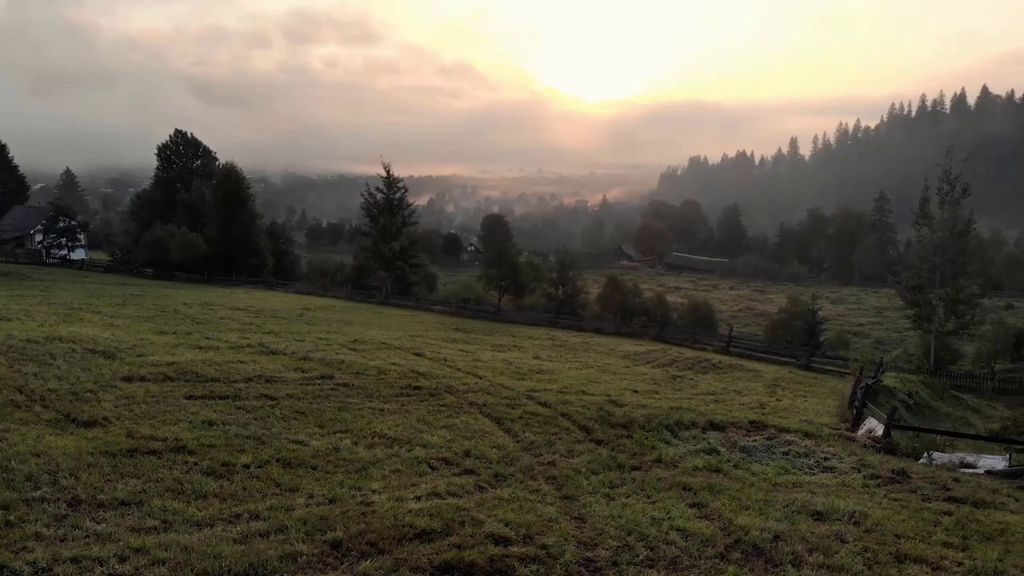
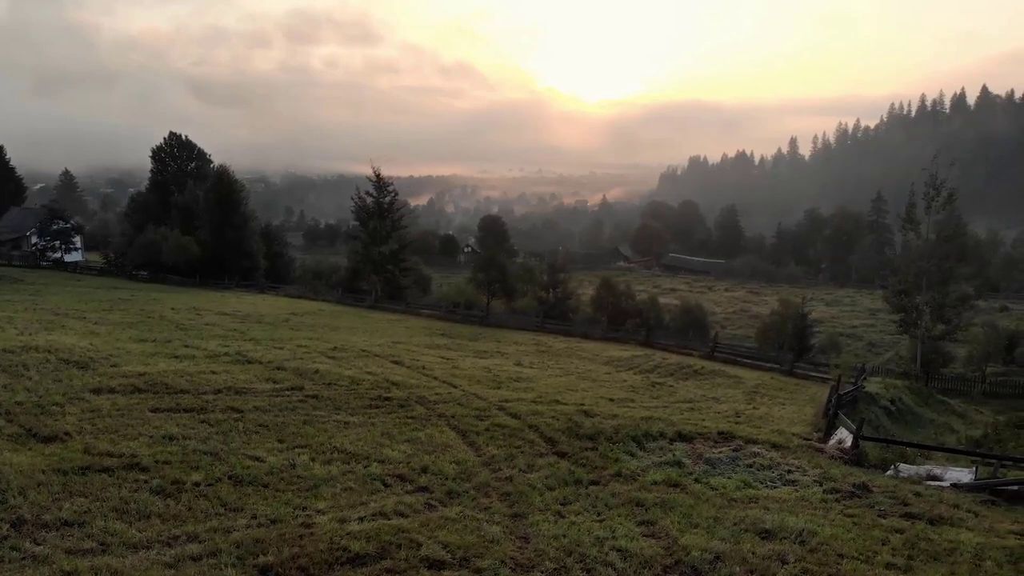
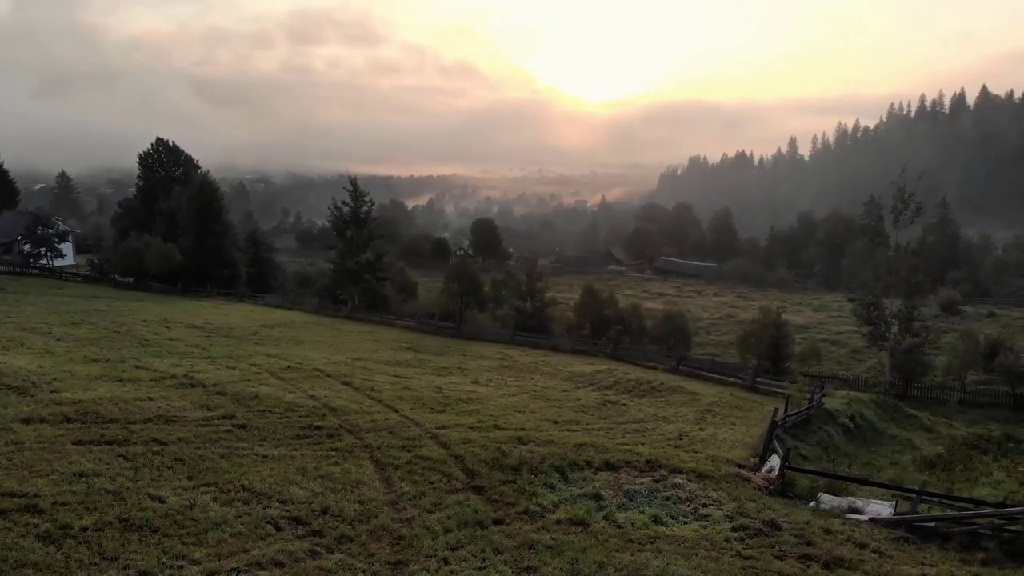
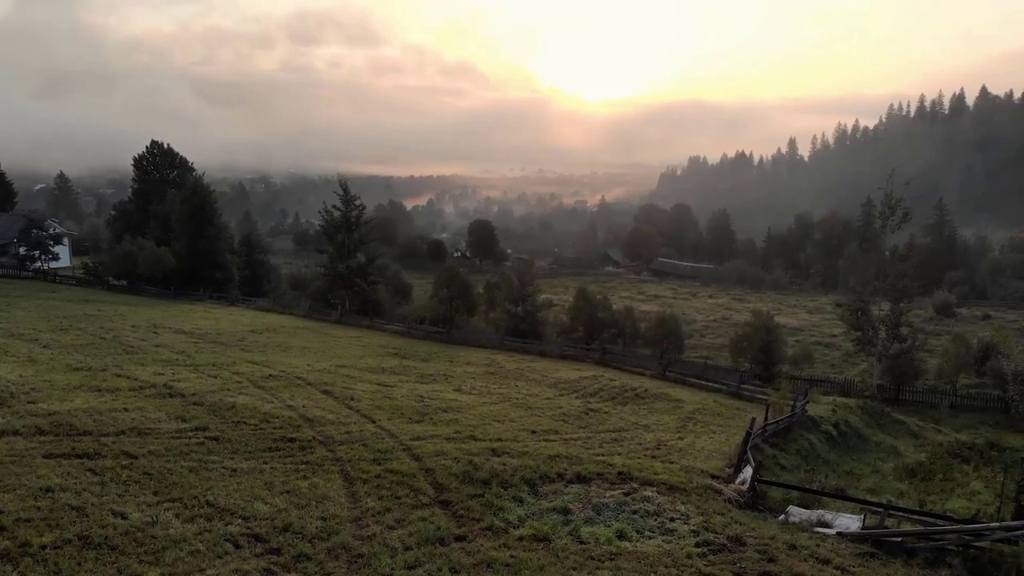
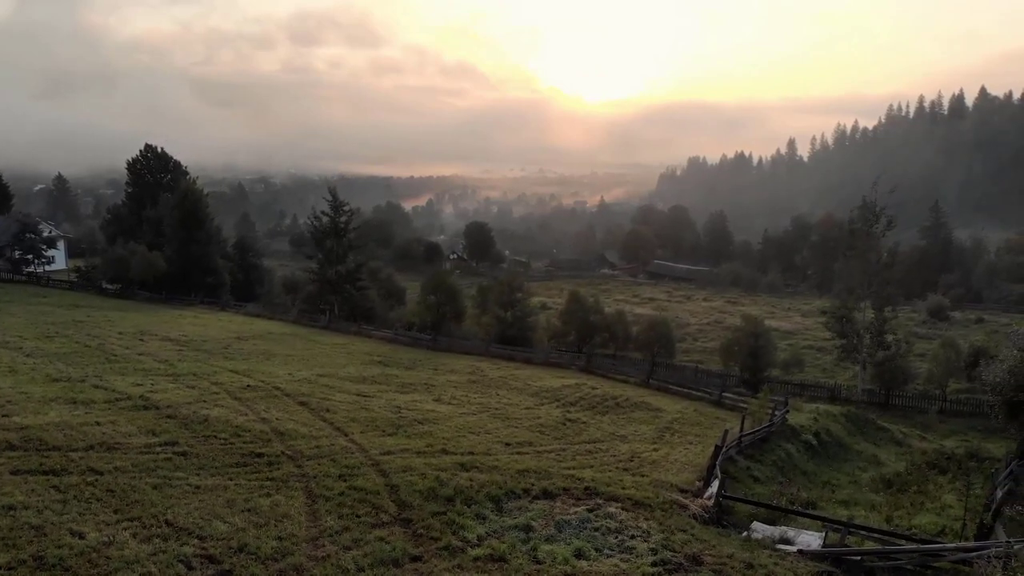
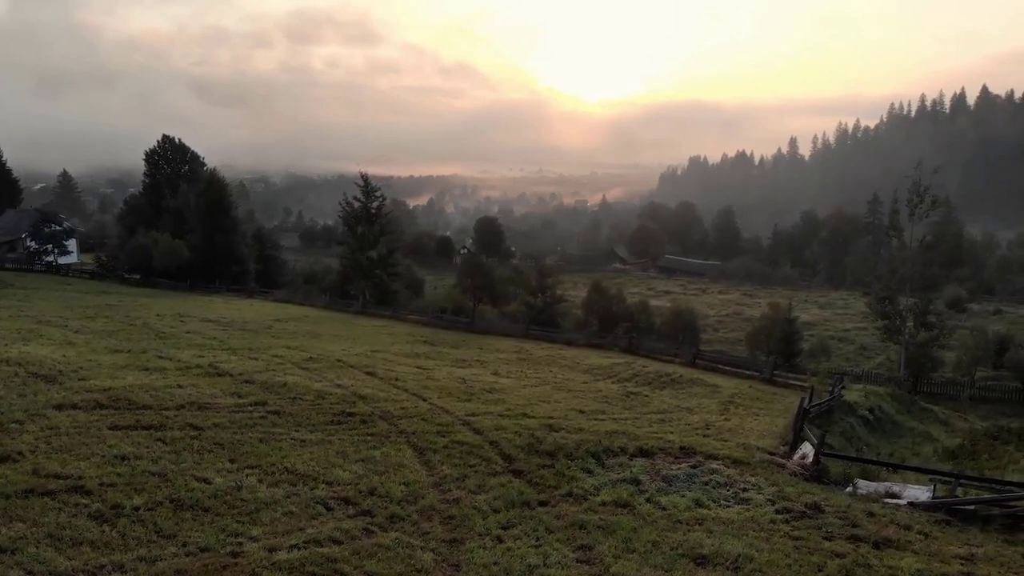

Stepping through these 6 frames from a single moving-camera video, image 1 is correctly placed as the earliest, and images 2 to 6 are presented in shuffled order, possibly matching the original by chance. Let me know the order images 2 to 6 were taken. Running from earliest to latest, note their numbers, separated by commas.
2, 6, 3, 4, 5
